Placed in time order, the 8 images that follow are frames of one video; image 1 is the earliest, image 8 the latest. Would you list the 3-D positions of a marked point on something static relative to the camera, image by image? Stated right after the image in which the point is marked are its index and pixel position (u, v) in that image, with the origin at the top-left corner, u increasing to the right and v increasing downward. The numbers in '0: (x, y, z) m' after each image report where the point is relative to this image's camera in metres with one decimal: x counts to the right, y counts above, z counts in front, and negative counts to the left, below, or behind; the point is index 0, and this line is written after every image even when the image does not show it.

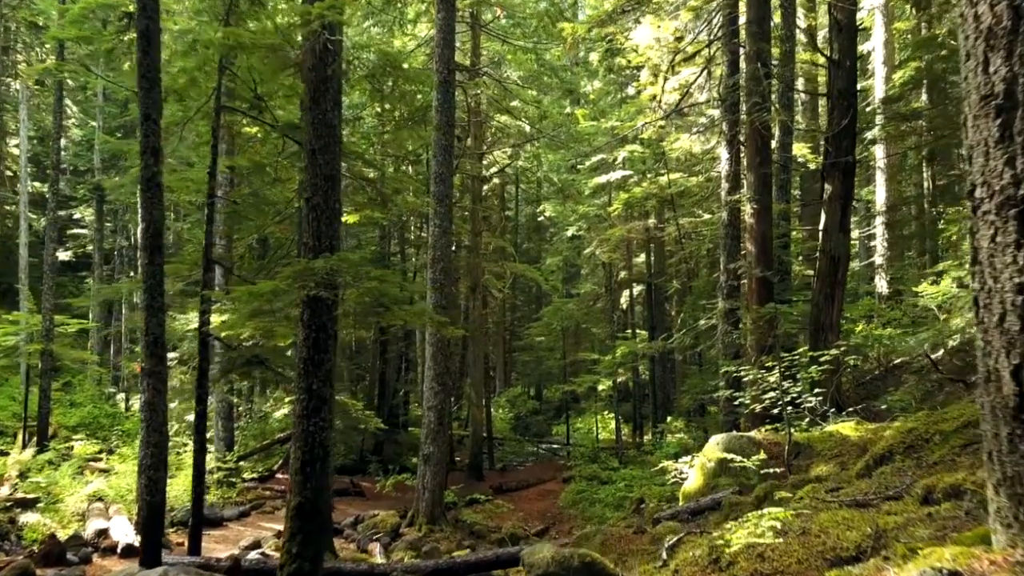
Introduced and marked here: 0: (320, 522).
0: (-1.5, -1.9, +6.4) m
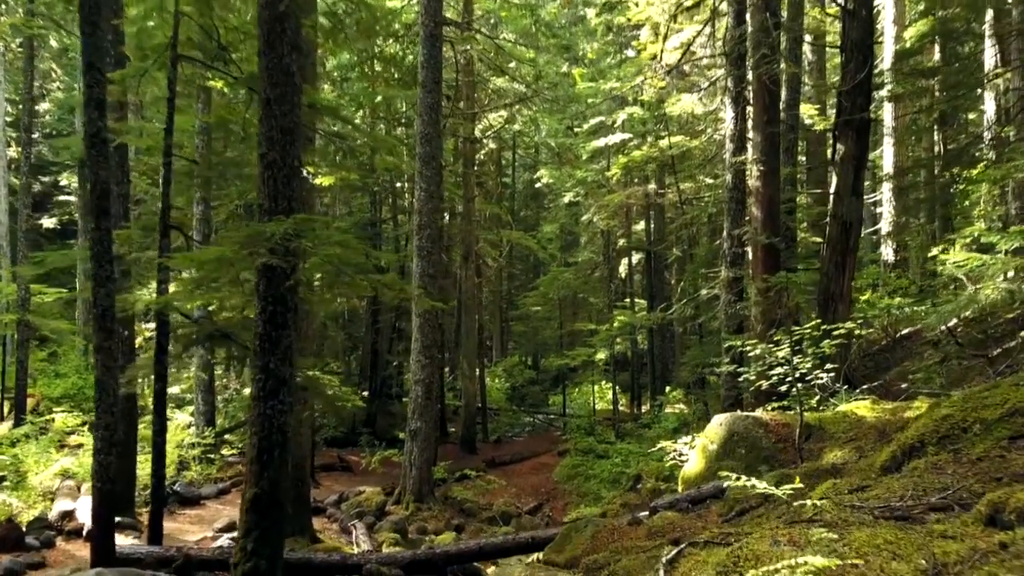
0: (-1.7, -1.6, +5.7) m
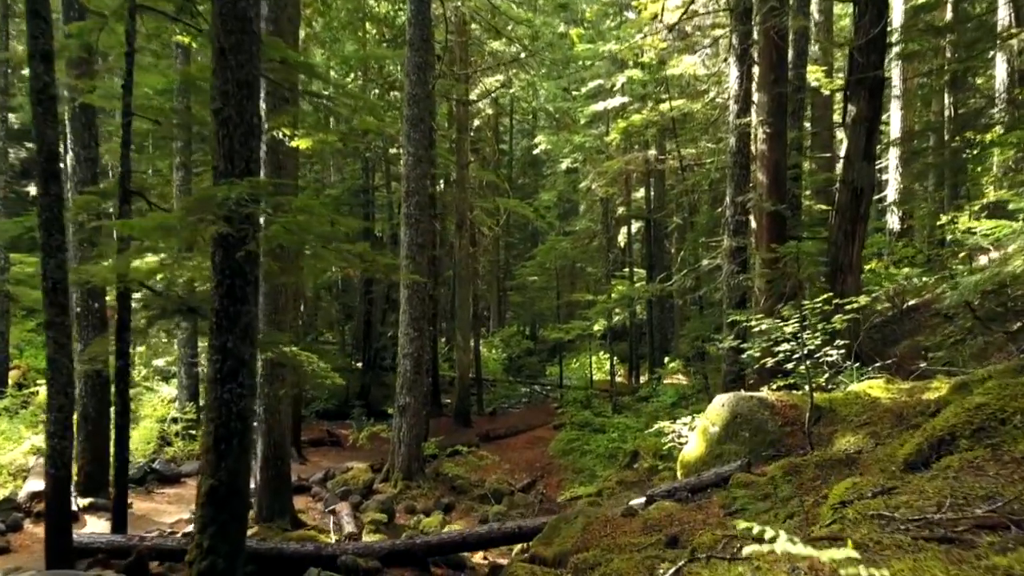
0: (-1.8, -1.4, +5.2) m
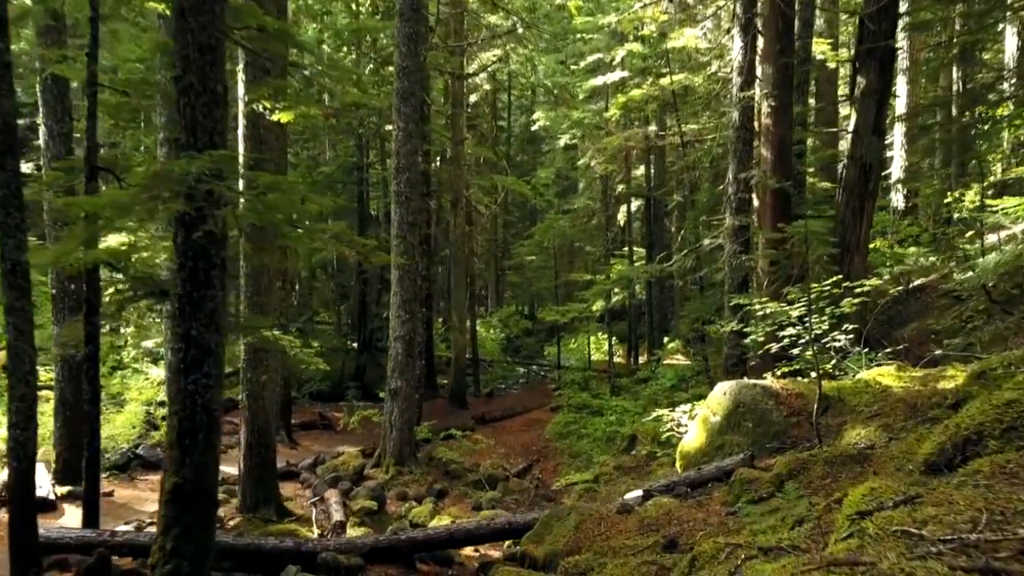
0: (-1.9, -1.3, +4.9) m
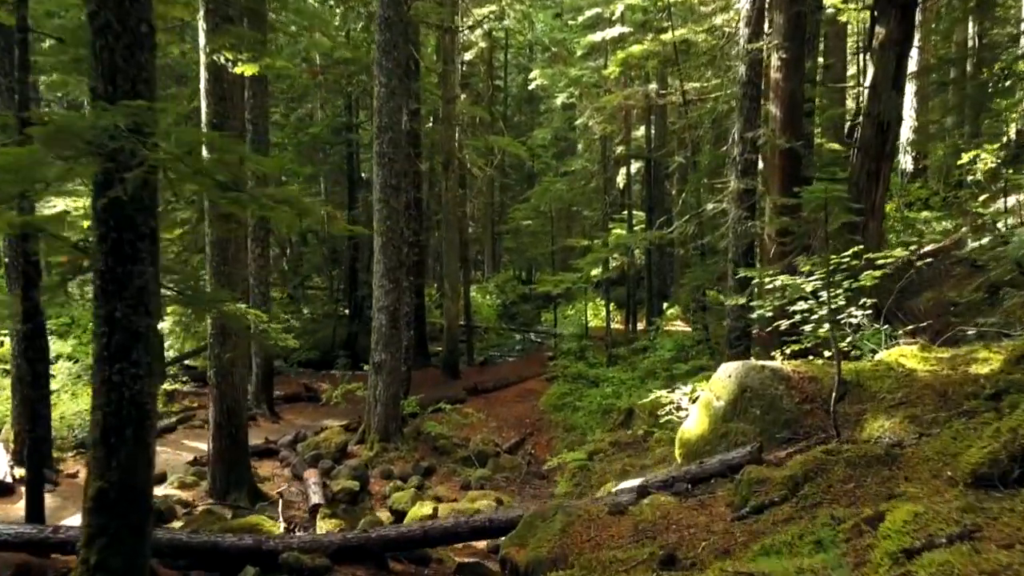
0: (-2.0, -1.2, +4.3) m
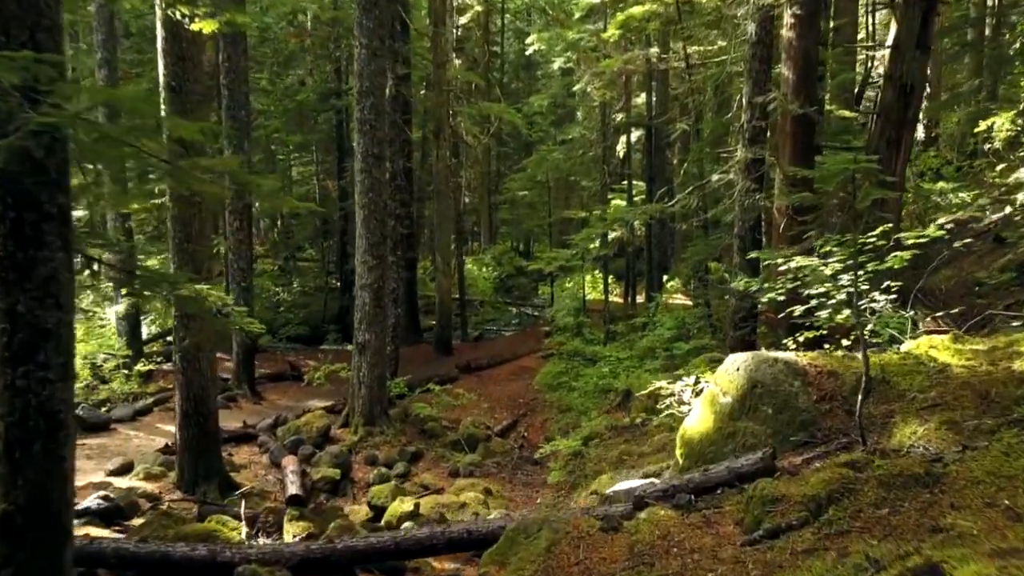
0: (-2.1, -1.1, +3.7) m
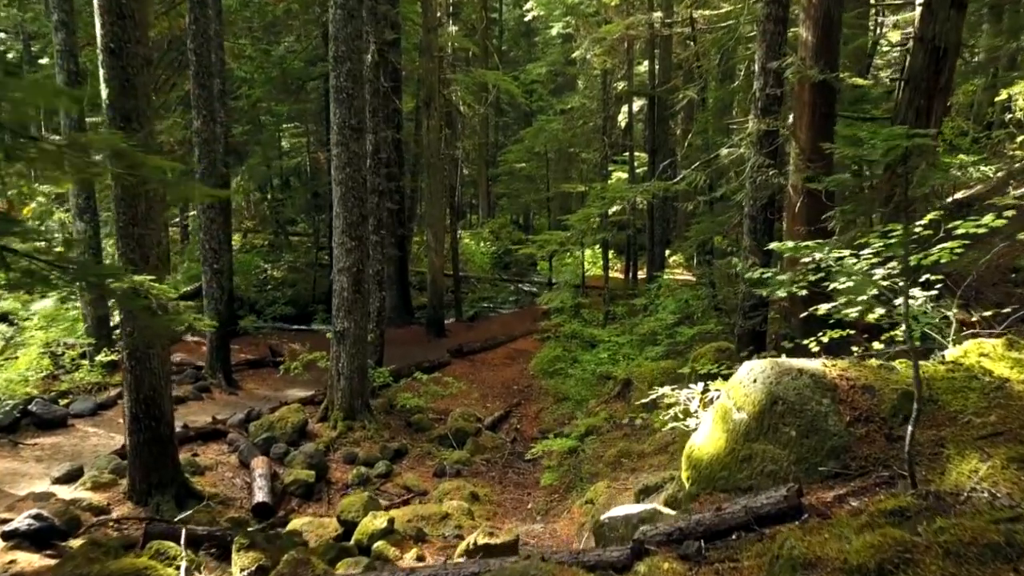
0: (-2.2, -1.2, +2.9) m
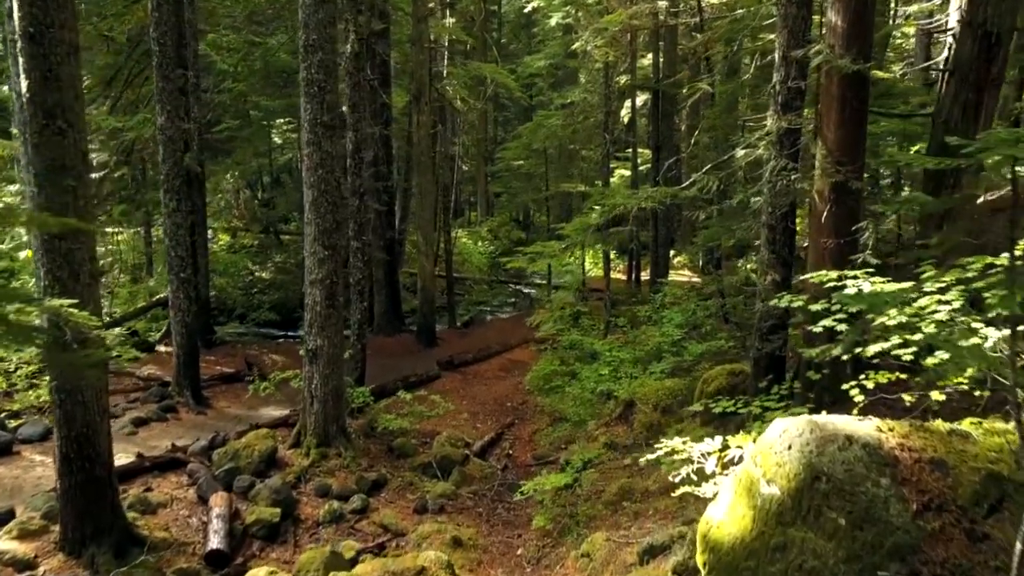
0: (-2.4, -1.4, +2.0) m
